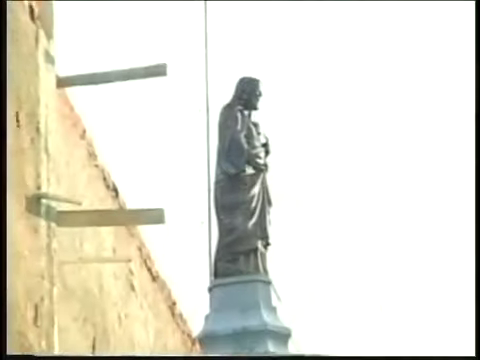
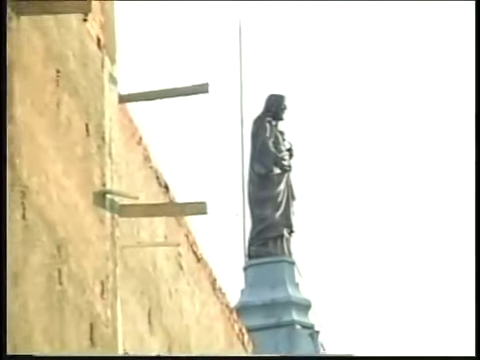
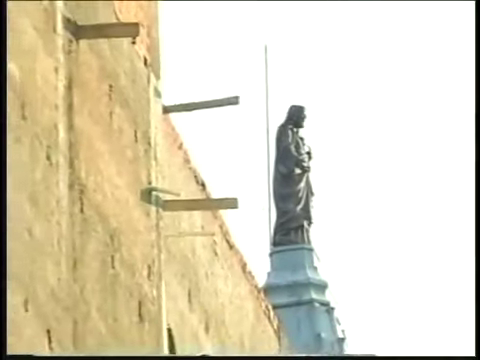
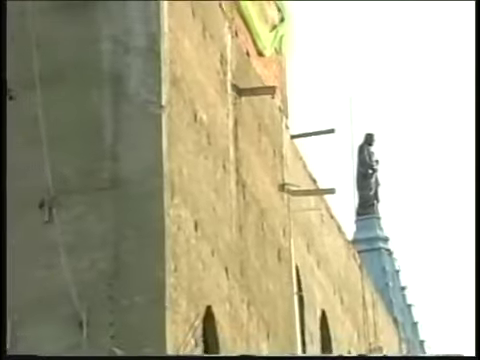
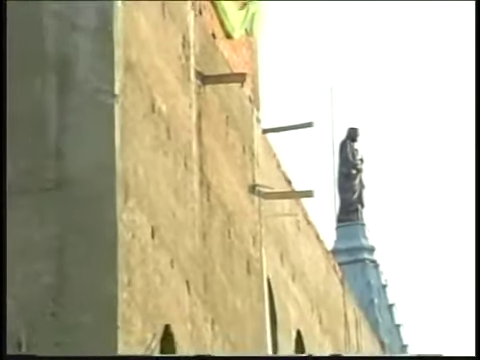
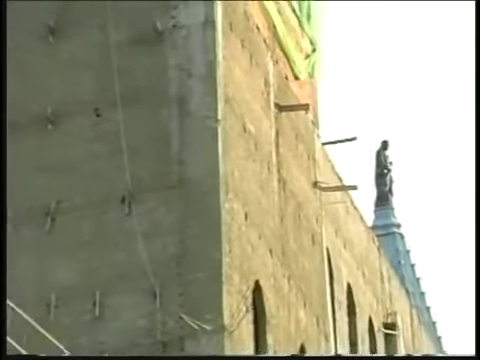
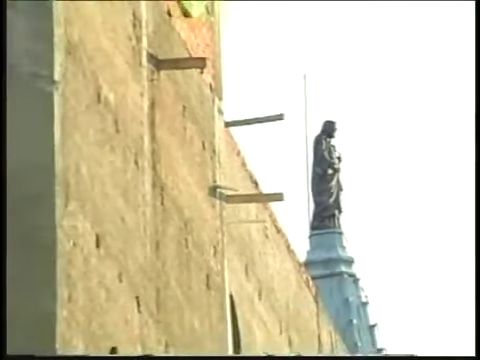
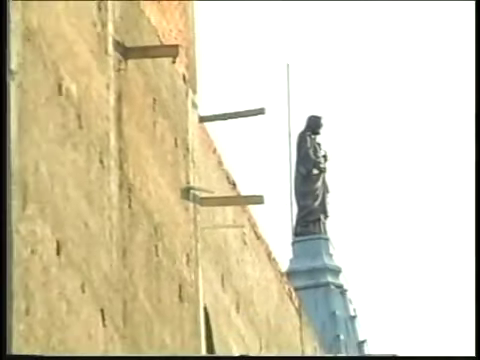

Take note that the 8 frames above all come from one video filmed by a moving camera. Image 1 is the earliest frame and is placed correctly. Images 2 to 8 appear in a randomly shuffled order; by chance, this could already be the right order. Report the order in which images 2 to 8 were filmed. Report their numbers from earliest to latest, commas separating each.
2, 3, 8, 7, 5, 4, 6
